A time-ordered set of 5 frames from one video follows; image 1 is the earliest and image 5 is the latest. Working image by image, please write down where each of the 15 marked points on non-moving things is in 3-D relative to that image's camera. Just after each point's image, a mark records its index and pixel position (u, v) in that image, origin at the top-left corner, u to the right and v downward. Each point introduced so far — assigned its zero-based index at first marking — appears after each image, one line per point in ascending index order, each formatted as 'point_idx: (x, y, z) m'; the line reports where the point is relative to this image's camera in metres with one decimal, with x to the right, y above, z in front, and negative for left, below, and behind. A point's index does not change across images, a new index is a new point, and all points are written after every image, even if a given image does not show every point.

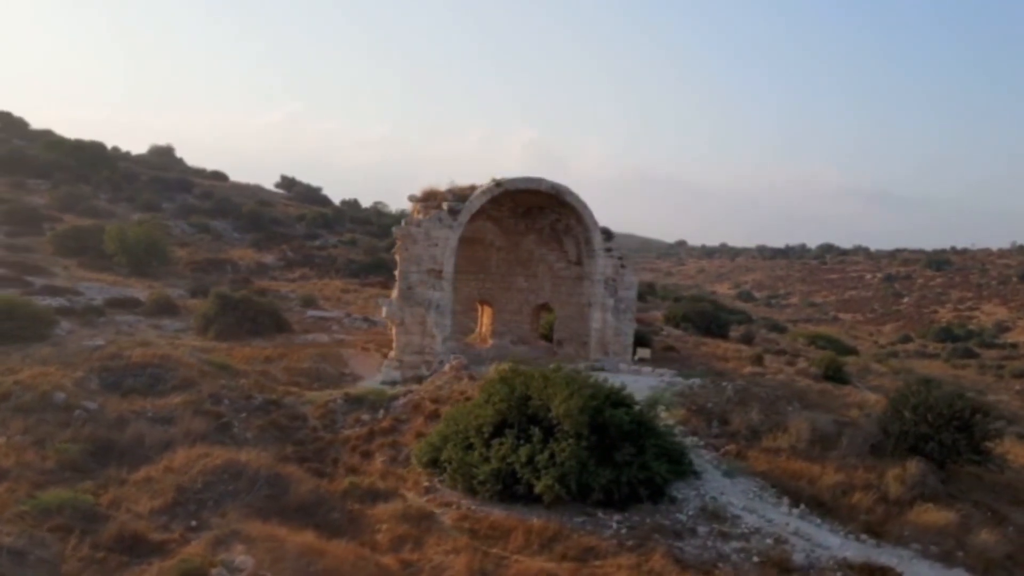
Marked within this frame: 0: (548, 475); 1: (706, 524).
0: (+0.3, -1.9, +8.9) m
1: (+2.0, -2.4, +8.7) m
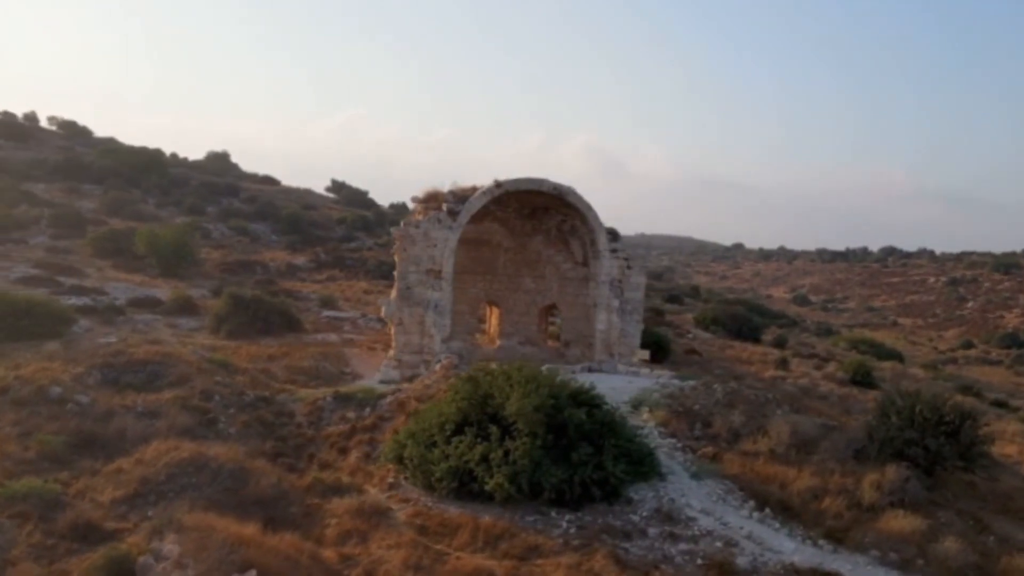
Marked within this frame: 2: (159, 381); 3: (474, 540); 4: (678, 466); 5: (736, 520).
0: (-0.1, -1.9, +8.9) m
1: (+1.5, -2.4, +8.6) m
2: (-5.4, -1.4, +13.0) m
3: (-0.4, -2.5, +8.3) m
4: (+2.0, -2.1, +10.2) m
5: (+2.3, -2.4, +8.9) m
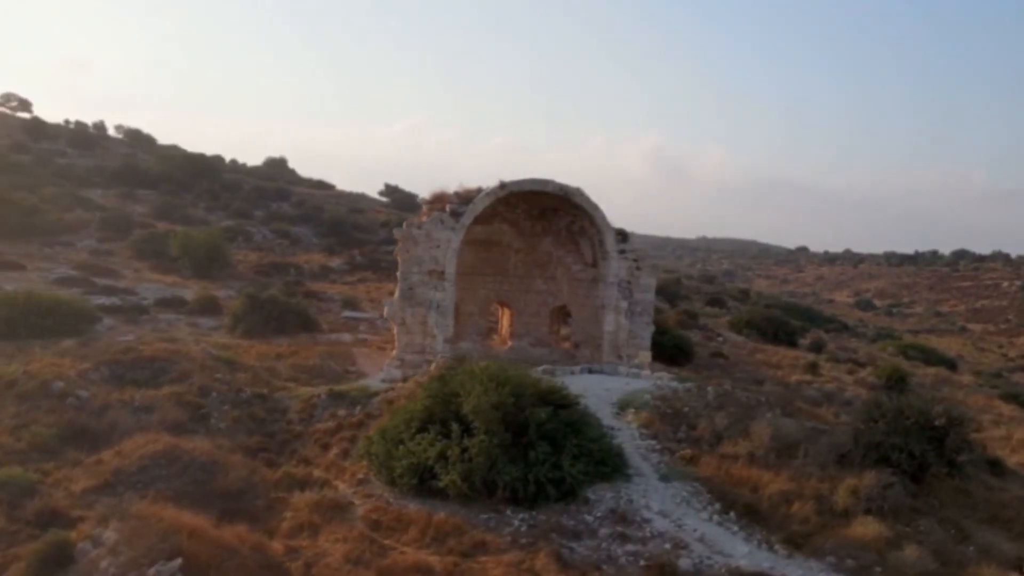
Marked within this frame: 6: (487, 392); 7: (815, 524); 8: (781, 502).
0: (-0.6, -1.9, +8.9) m
1: (+1.0, -2.4, +8.5) m
2: (-5.5, -1.4, +13.4) m
3: (-0.9, -2.4, +8.4) m
4: (+1.6, -2.1, +10.1) m
5: (+1.8, -2.4, +8.7) m
6: (-0.3, -1.2, +9.5) m
7: (+3.2, -2.5, +9.0) m
8: (+3.0, -2.4, +9.5) m
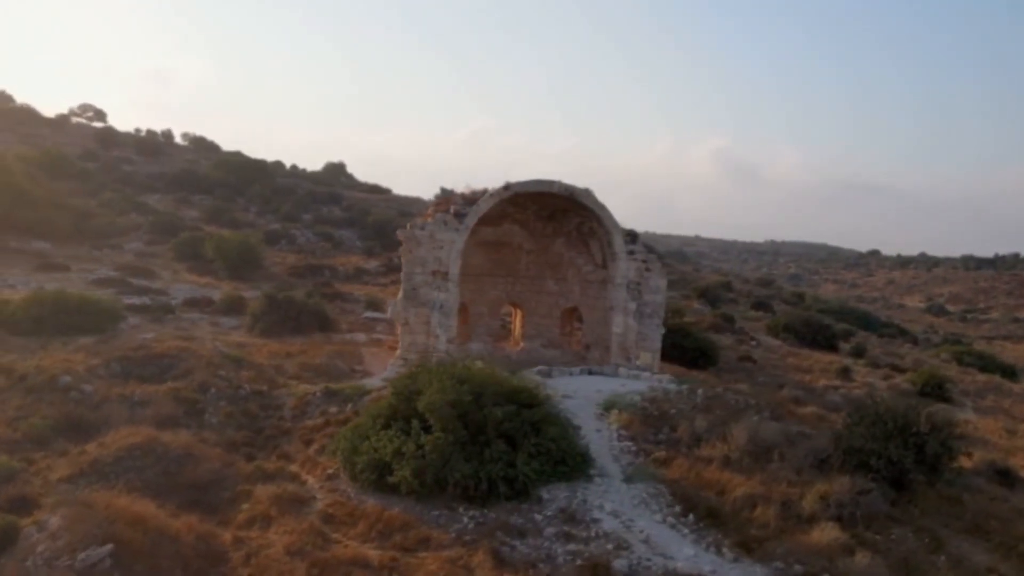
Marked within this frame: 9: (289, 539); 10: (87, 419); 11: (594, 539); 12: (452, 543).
0: (-1.1, -1.9, +9.0) m
1: (+0.5, -2.4, +8.5) m
2: (-5.6, -1.4, +13.9) m
3: (-1.4, -2.4, +8.5) m
4: (+1.2, -2.1, +10.0) m
5: (+1.3, -2.4, +8.6) m
6: (-0.7, -1.1, +9.5) m
7: (+2.7, -2.5, +8.8) m
8: (+2.5, -2.4, +9.3) m
9: (-2.1, -2.4, +8.2) m
10: (-5.7, -1.8, +11.6) m
11: (+0.8, -2.4, +8.2) m
12: (-0.6, -2.4, +8.2) m
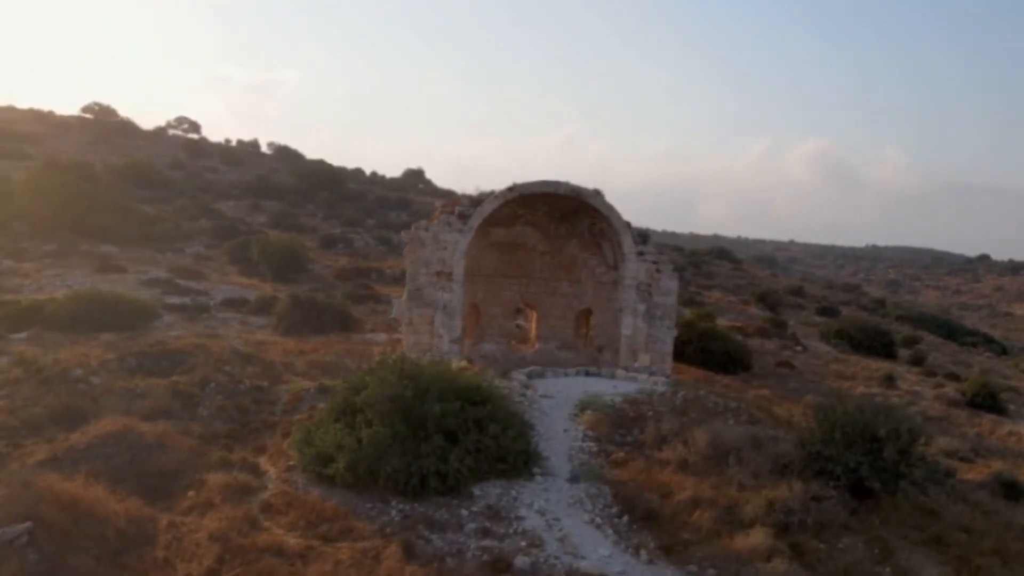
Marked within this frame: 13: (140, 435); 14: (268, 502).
0: (-1.8, -1.9, +9.2) m
1: (-0.3, -2.3, +8.5) m
2: (-5.7, -1.4, +14.6) m
3: (-2.2, -2.4, +8.7) m
4: (+0.6, -2.1, +10.0) m
5: (+0.6, -2.3, +8.6) m
6: (-1.4, -1.1, +9.7) m
7: (+2.0, -2.5, +8.6) m
8: (+1.8, -2.3, +9.1) m
9: (-2.9, -2.4, +8.5) m
10: (-6.1, -1.7, +12.3) m
11: (0.0, -2.4, +8.2) m
12: (-1.4, -2.4, +8.4) m
13: (-4.7, -1.8, +10.8) m
14: (-2.6, -2.3, +9.2) m
